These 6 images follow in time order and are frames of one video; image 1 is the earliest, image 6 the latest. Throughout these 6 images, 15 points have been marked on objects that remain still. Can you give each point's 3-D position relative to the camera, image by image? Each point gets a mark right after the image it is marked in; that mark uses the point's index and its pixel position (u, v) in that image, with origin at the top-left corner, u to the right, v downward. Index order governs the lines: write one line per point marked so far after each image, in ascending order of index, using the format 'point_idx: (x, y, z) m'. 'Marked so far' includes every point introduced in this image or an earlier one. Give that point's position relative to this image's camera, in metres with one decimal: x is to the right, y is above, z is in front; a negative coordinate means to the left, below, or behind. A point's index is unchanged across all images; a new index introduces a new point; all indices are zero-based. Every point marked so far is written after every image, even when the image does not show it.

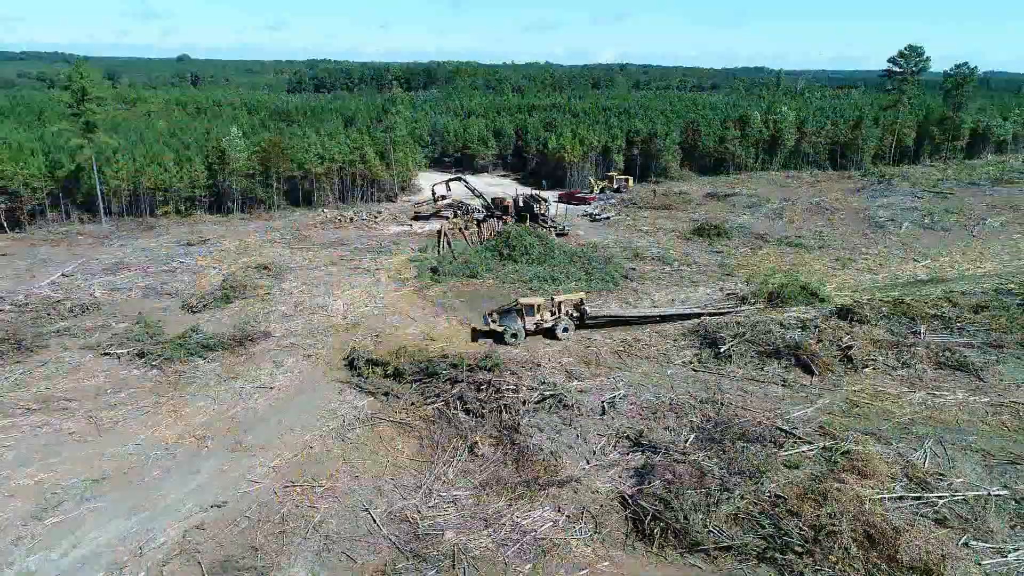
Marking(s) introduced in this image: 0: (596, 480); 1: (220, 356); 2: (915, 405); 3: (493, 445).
0: (+1.2, -2.8, +10.5) m
1: (-6.0, -1.4, +14.6) m
2: (+6.9, -2.0, +12.3) m
3: (-0.3, -2.5, +11.4) m
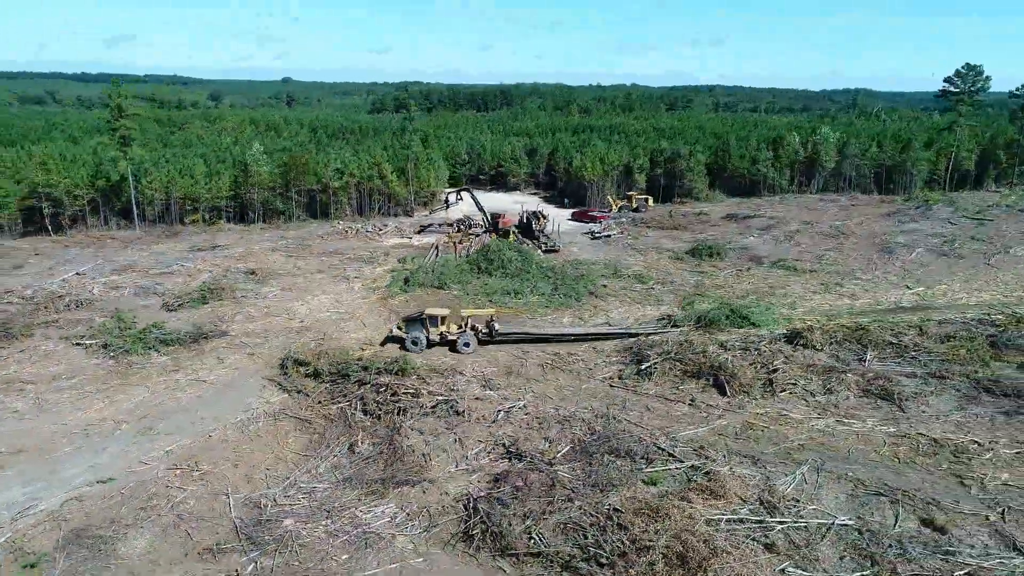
0: (-0.9, -2.9, +10.8) m
1: (-7.5, -1.4, +15.8) m
2: (+5.0, -2.4, +11.9) m
3: (-2.3, -2.6, +11.9) m
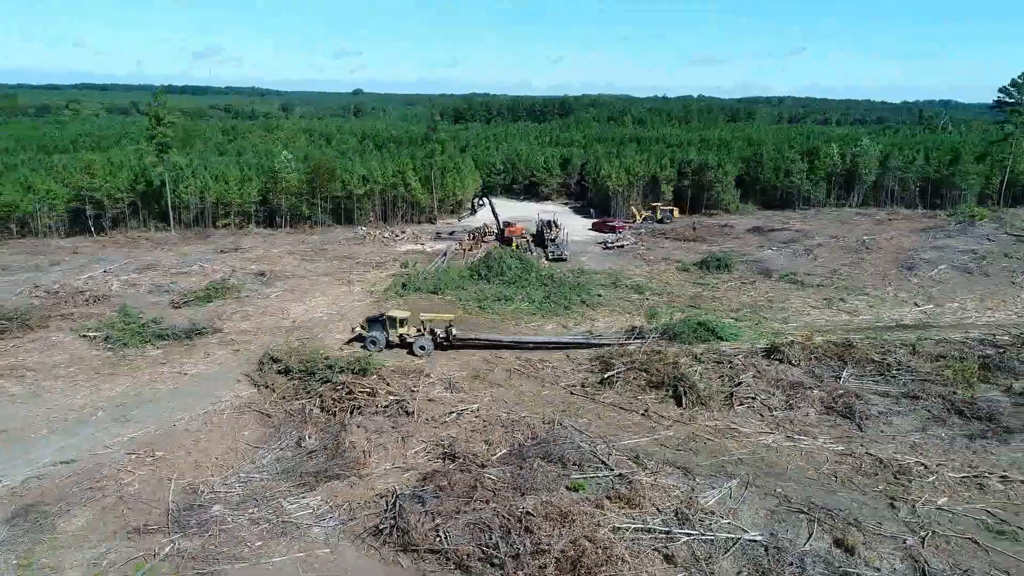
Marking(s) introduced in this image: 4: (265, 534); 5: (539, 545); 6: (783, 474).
0: (-2.0, -3.0, +11.1) m
1: (-8.1, -1.3, +16.7) m
2: (+4.0, -2.6, +11.7) m
3: (-3.3, -2.6, +12.3) m
4: (-3.4, -3.4, +9.8) m
5: (+0.3, -3.3, +9.1) m
6: (+4.1, -2.8, +10.8) m
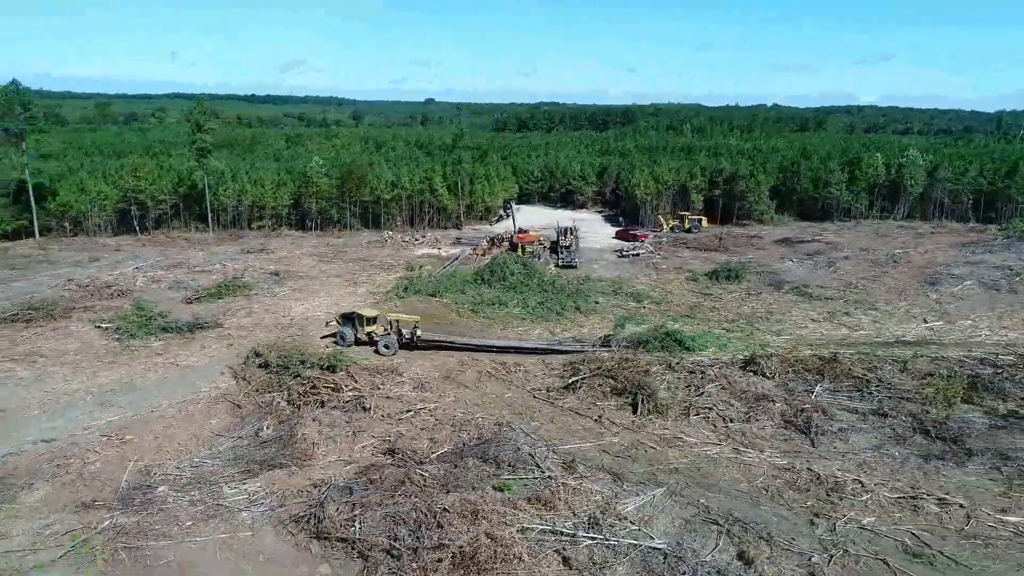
0: (-3.1, -2.9, +11.5) m
1: (-8.5, -1.2, +17.7) m
2: (+3.0, -2.7, +11.5) m
3: (-4.2, -2.5, +12.8) m
4: (-4.6, -3.3, +10.4) m
5: (-0.9, -3.3, +9.3) m
6: (+3.0, -2.9, +10.6) m
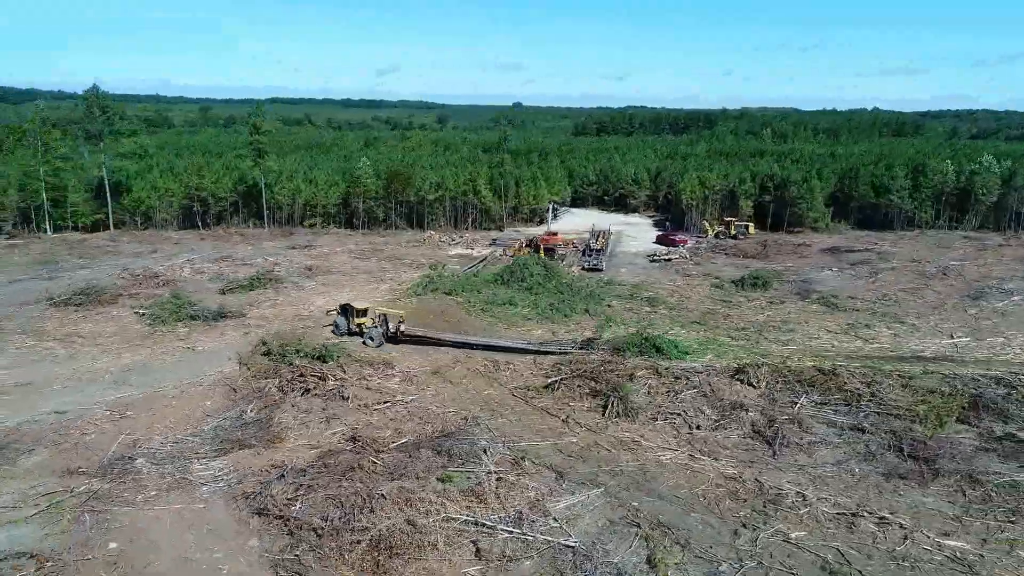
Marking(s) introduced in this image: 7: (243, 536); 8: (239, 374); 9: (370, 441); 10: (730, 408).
0: (-3.8, -2.8, +12.1) m
1: (-8.4, -1.0, +18.9) m
2: (+2.2, -2.8, +11.4) m
3: (-4.8, -2.4, +13.6) m
4: (-5.4, -3.1, +11.2) m
5: (-2.0, -3.2, +9.7) m
6: (+2.1, -3.0, +10.5) m
7: (-3.7, -3.4, +9.8) m
8: (-5.9, -1.9, +15.4) m
9: (-2.4, -2.6, +12.2) m
10: (+4.0, -2.2, +13.2) m
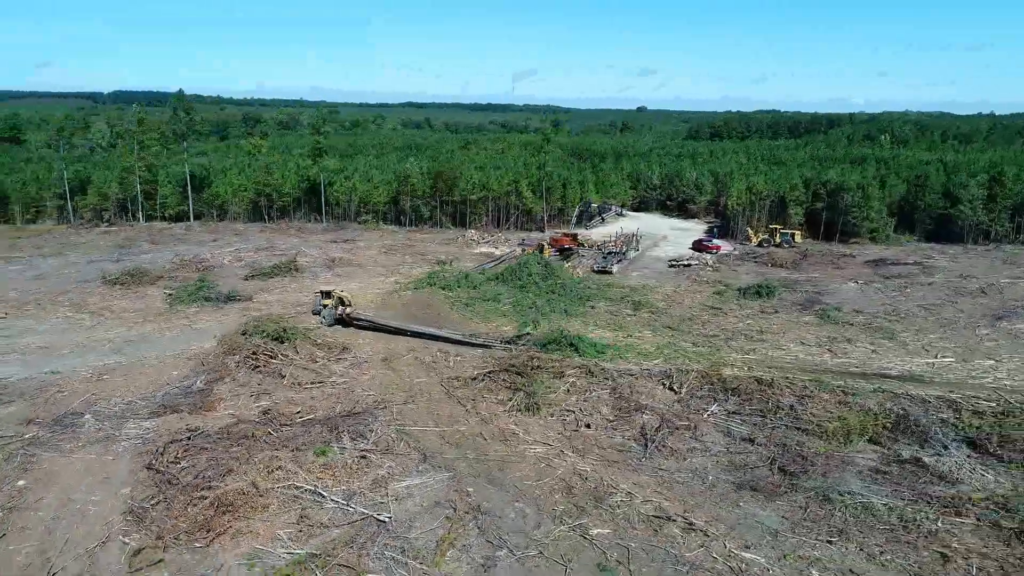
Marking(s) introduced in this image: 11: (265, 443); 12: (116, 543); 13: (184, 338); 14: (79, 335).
0: (-5.7, -2.5, +13.4) m
1: (-9.0, -0.5, +20.9) m
2: (+0.1, -2.7, +11.6) m
3: (-6.4, -2.0, +15.0) m
4: (-7.5, -2.7, +12.8) m
5: (-4.3, -2.9, +10.7) m
6: (-0.2, -2.9, +10.8) m
7: (-6.0, -3.0, +11.1) m
8: (-7.1, -1.5, +17.0) m
9: (-4.3, -2.4, +13.3) m
10: (+2.2, -2.2, +13.1) m
11: (-4.2, -2.6, +12.1) m
12: (-5.3, -3.4, +9.5) m
13: (-8.3, -1.3, +18.3) m
14: (-11.3, -1.2, +18.7) m
